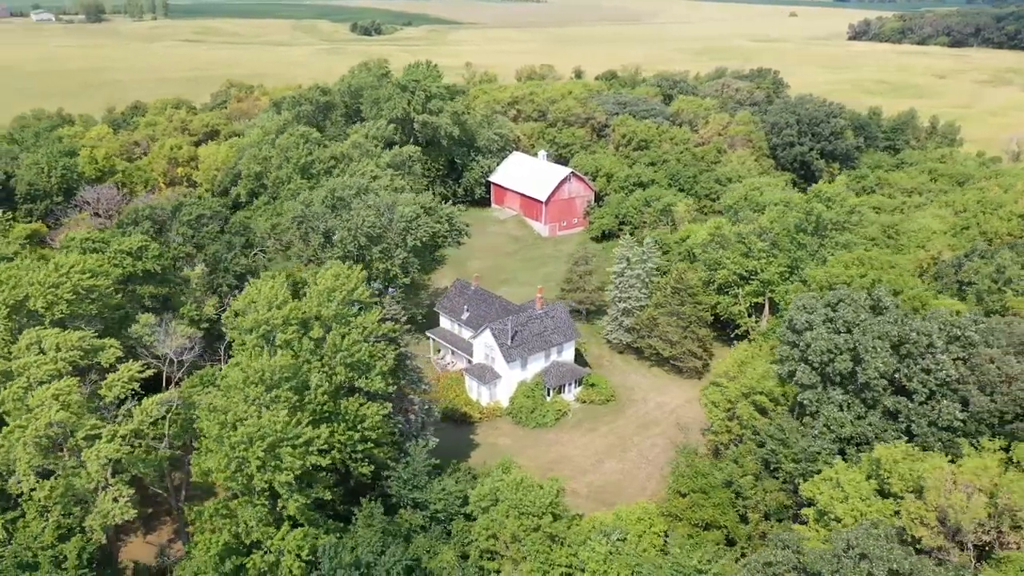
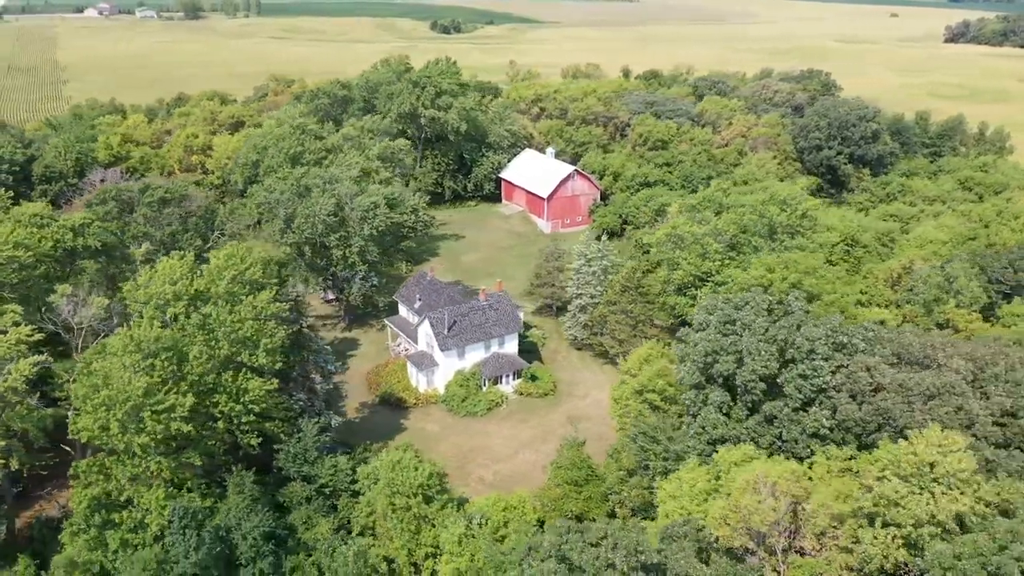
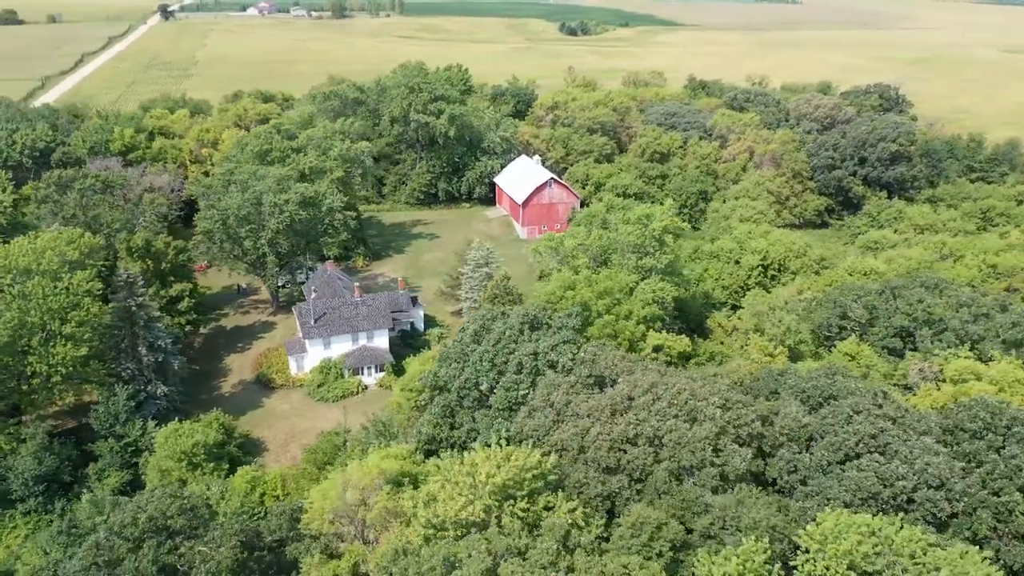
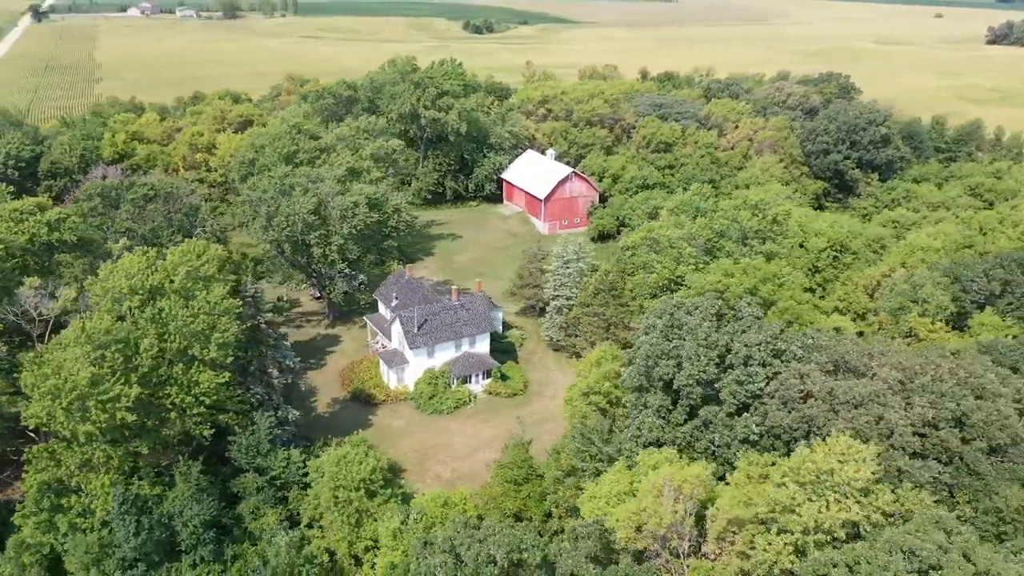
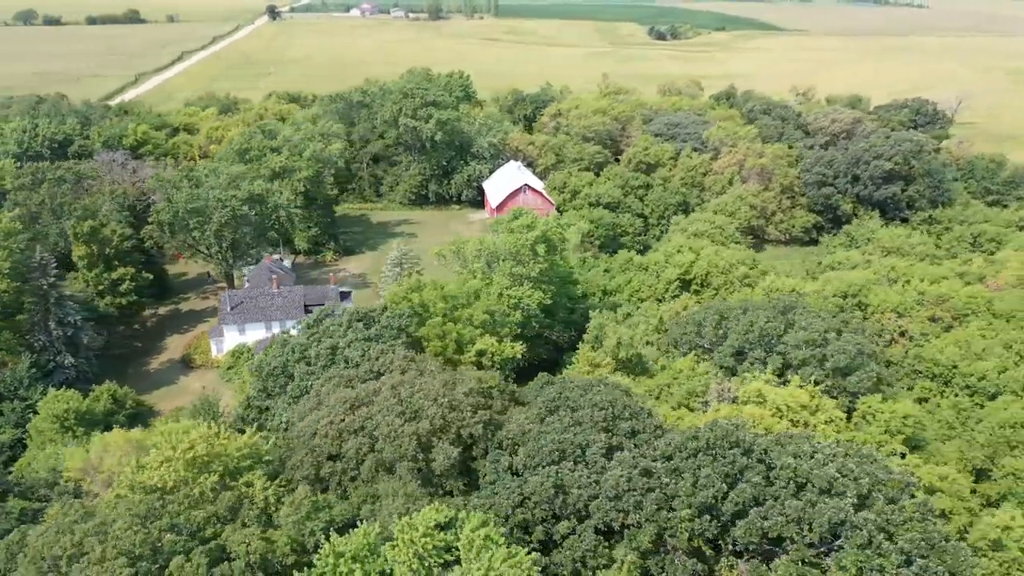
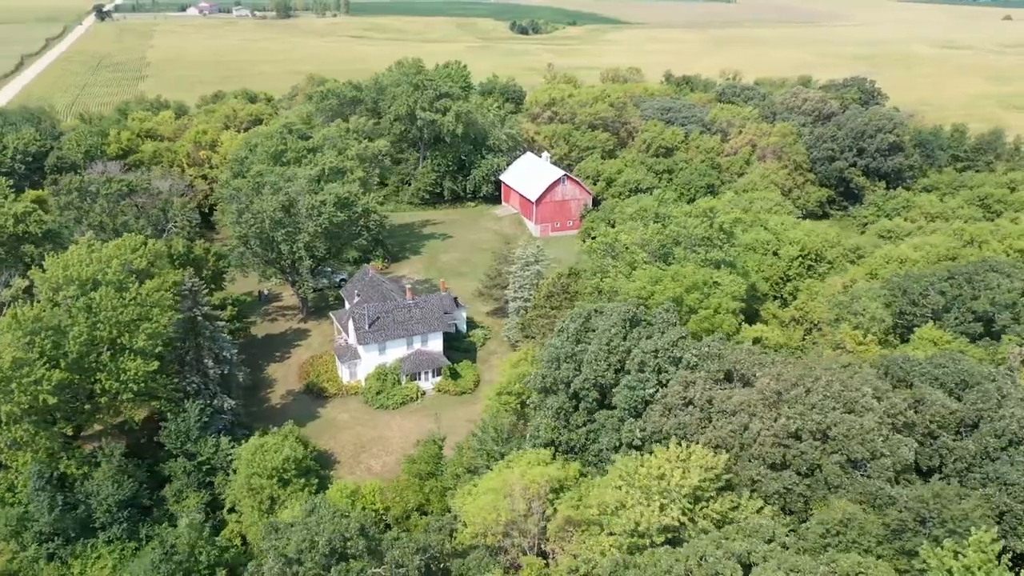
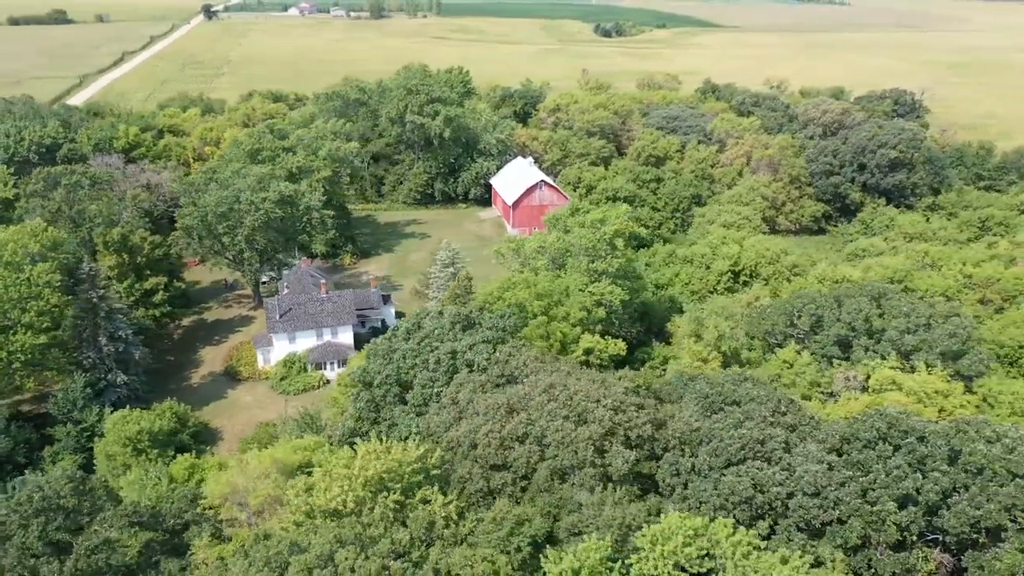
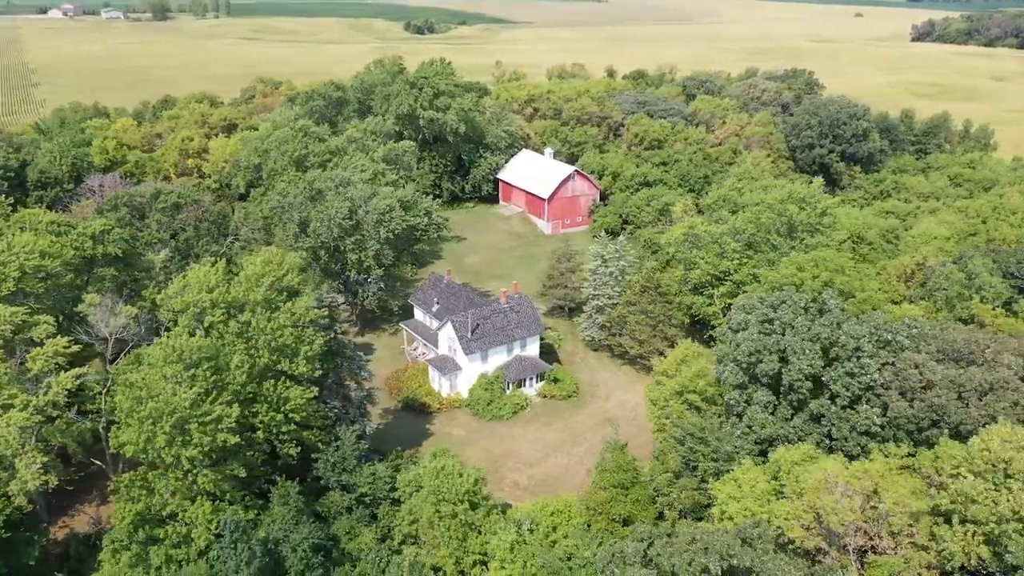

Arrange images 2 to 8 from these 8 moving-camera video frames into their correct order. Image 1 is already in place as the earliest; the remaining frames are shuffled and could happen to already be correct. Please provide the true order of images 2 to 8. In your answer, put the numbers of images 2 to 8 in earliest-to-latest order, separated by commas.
8, 2, 4, 6, 3, 7, 5
